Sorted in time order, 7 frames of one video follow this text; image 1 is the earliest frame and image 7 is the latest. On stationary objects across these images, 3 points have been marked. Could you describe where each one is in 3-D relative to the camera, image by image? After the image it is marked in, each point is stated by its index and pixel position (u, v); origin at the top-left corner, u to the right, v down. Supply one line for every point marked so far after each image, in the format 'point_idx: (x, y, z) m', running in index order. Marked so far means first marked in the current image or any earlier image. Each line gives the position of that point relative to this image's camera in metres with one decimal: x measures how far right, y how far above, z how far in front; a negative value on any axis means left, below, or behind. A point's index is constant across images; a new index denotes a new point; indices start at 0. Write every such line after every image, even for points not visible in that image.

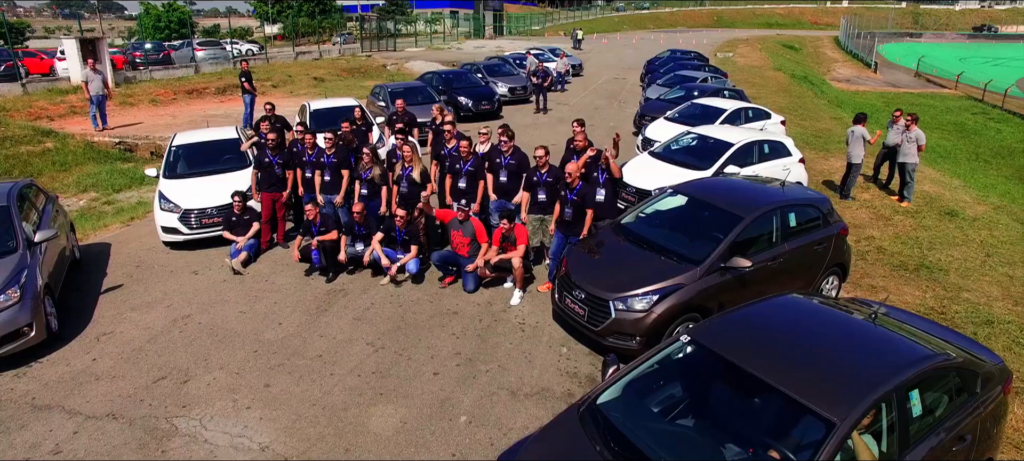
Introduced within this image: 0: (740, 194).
0: (+2.7, +0.4, +7.4) m
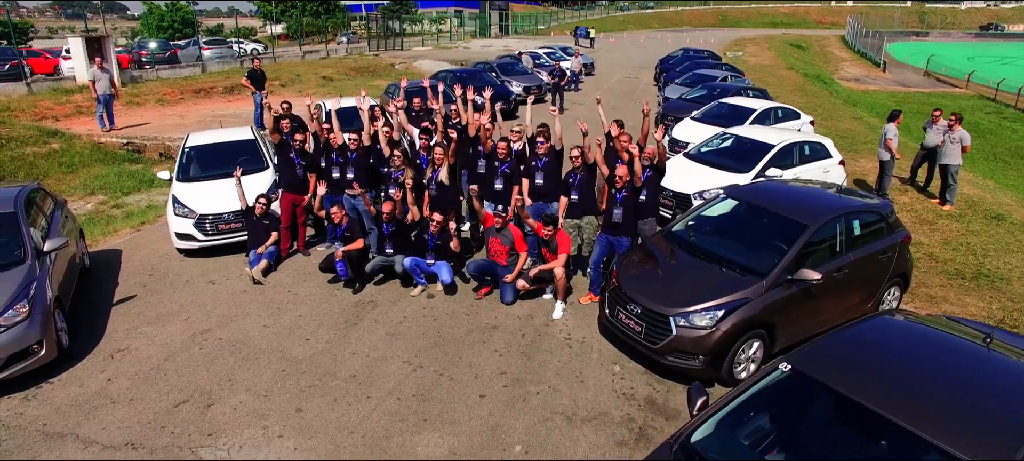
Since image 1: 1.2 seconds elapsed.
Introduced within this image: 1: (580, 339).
0: (+3.2, +0.3, +6.9) m
1: (+0.7, -1.2, +6.6) m
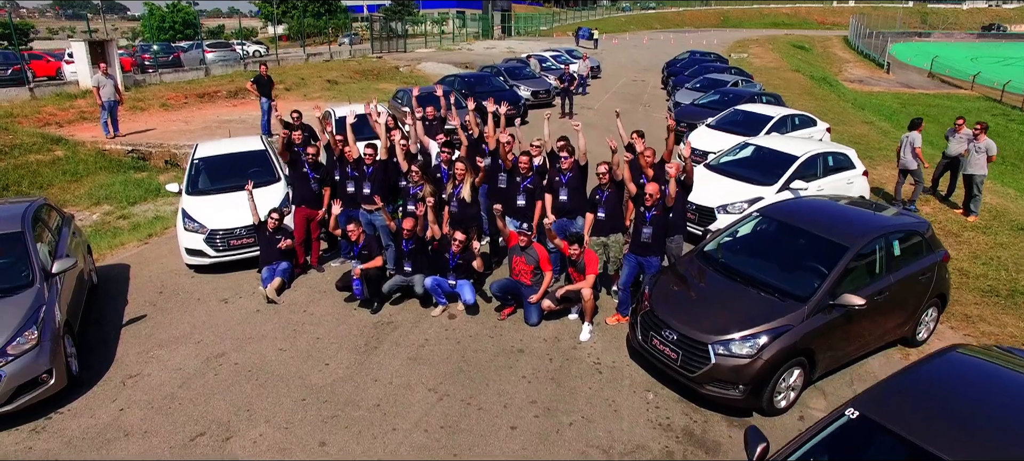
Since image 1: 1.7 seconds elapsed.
0: (+3.5, +0.1, +6.6) m
1: (+1.0, -1.4, +6.4) m
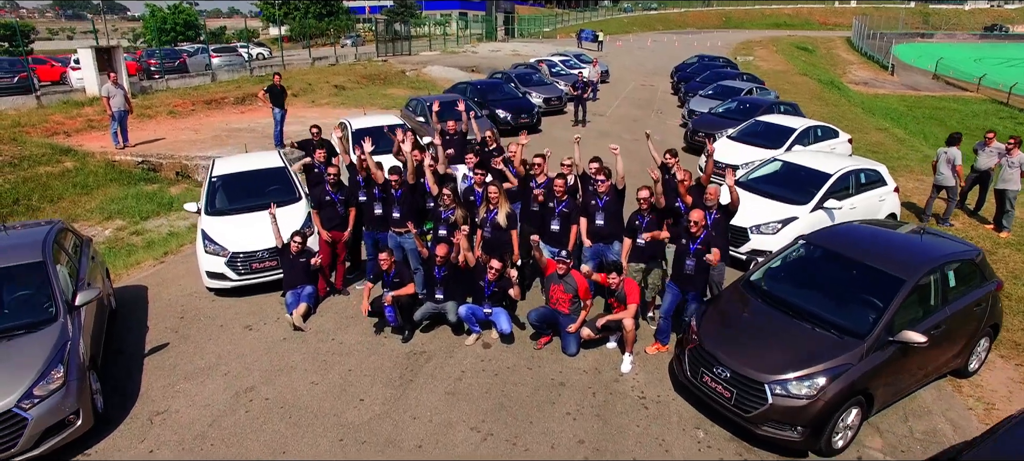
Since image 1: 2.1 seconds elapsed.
0: (+3.9, -0.2, +6.4) m
1: (+1.4, -1.7, +6.2) m
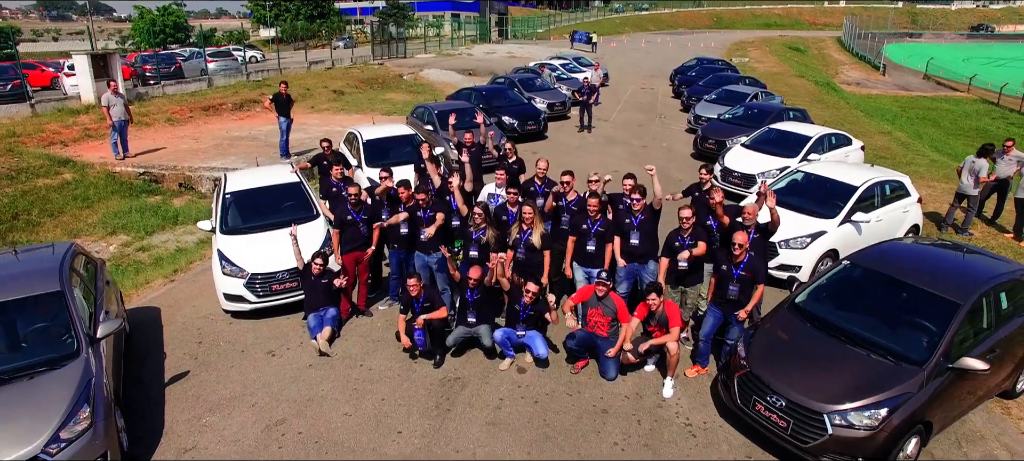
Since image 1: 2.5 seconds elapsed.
0: (+4.3, -0.4, +6.2) m
1: (+1.8, -1.9, +6.0) m
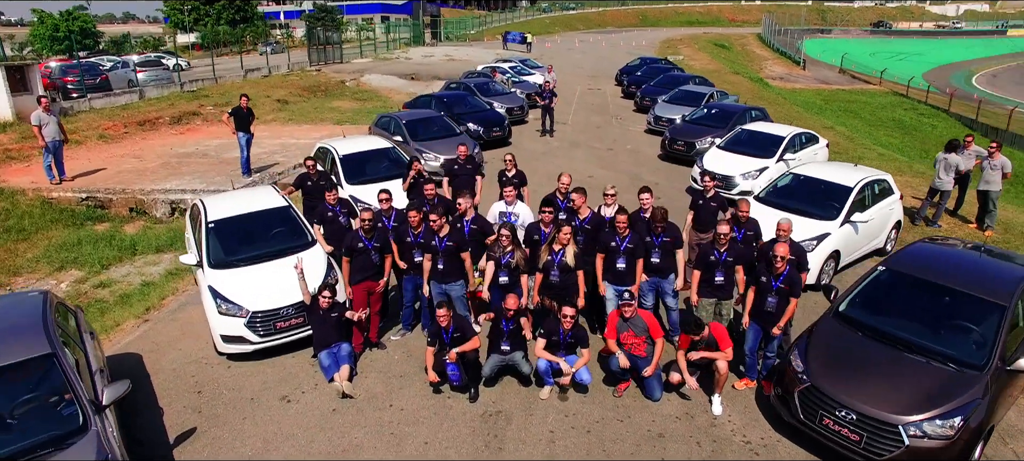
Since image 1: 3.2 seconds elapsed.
0: (+4.7, -0.4, +6.4) m
1: (+2.4, -2.0, +5.8) m
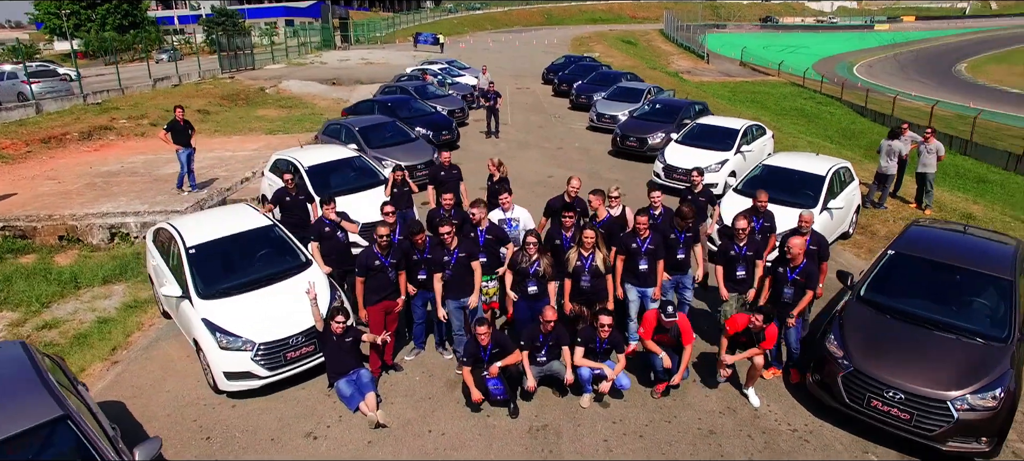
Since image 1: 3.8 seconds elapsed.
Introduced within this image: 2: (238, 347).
0: (+5.0, -0.2, +6.8) m
1: (+2.9, -1.9, +6.0) m
2: (-2.8, -1.2, +6.4) m
